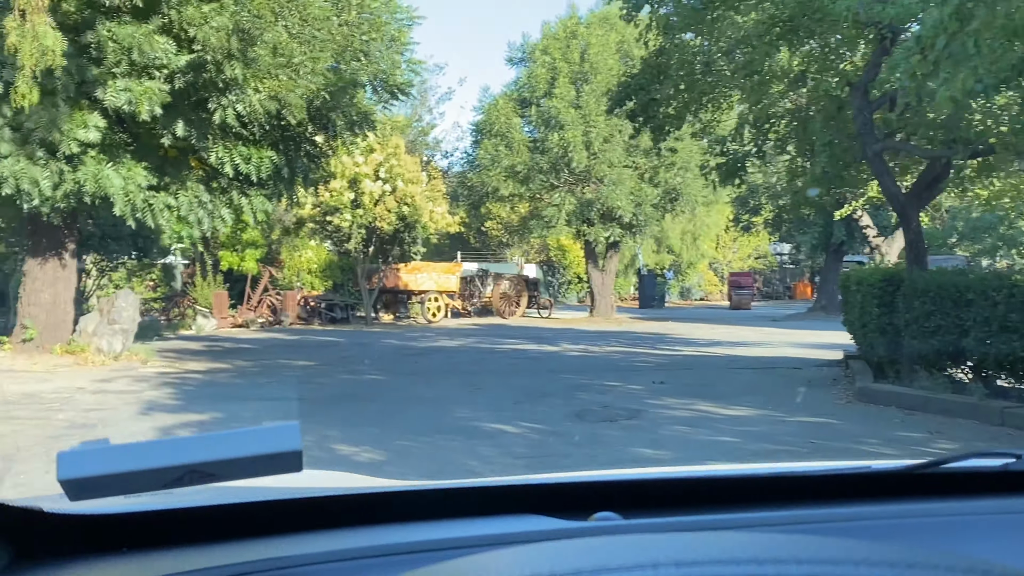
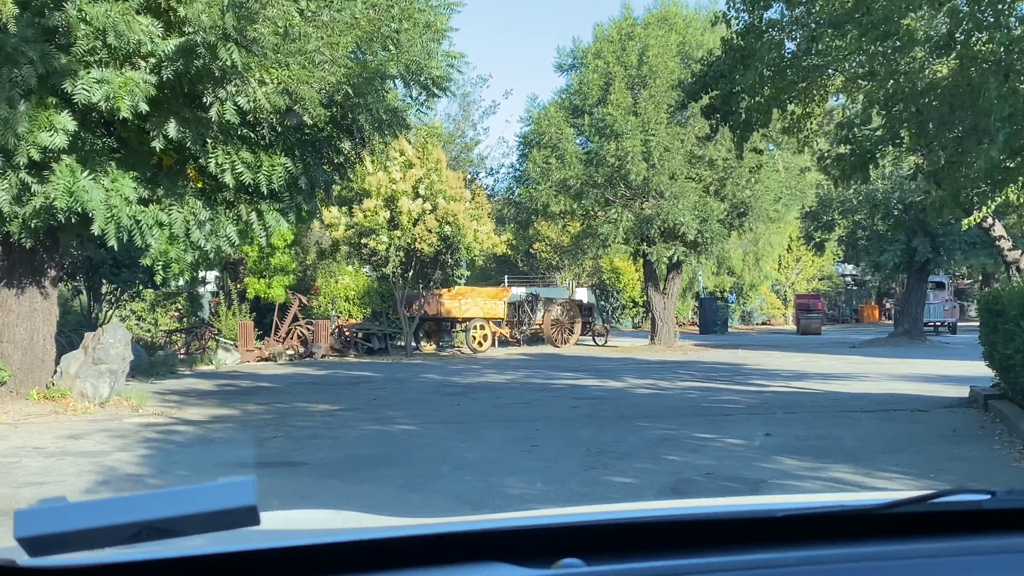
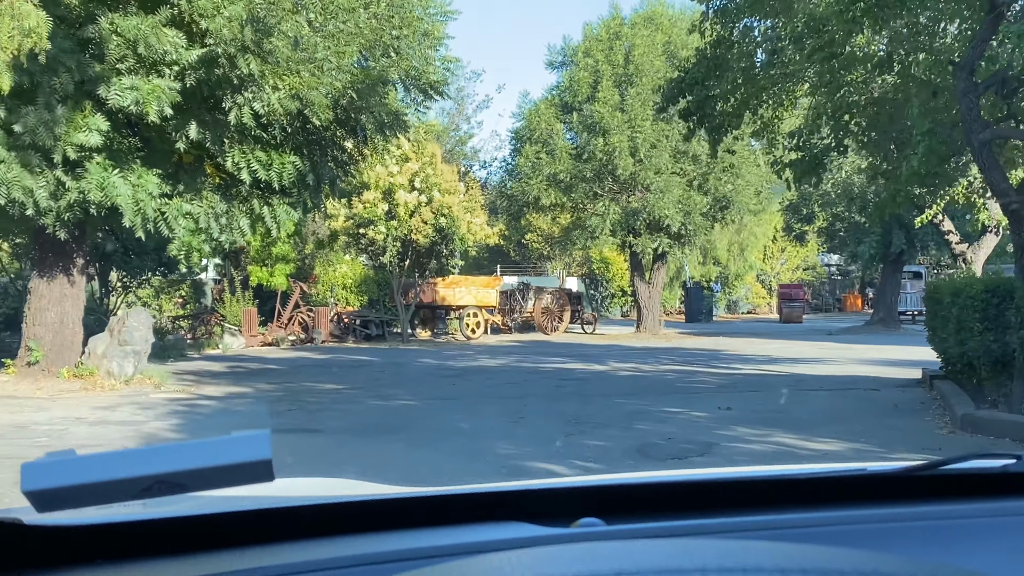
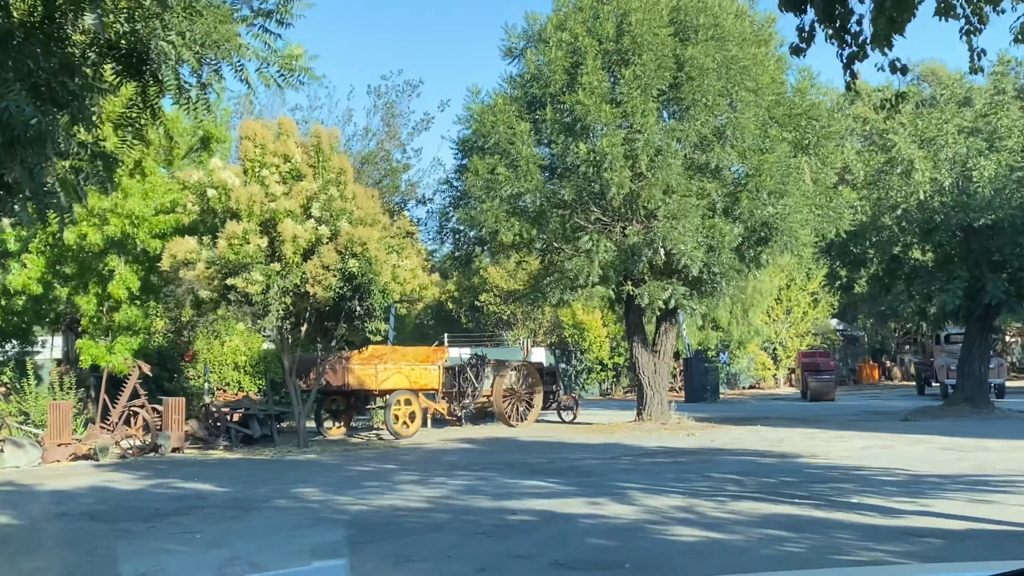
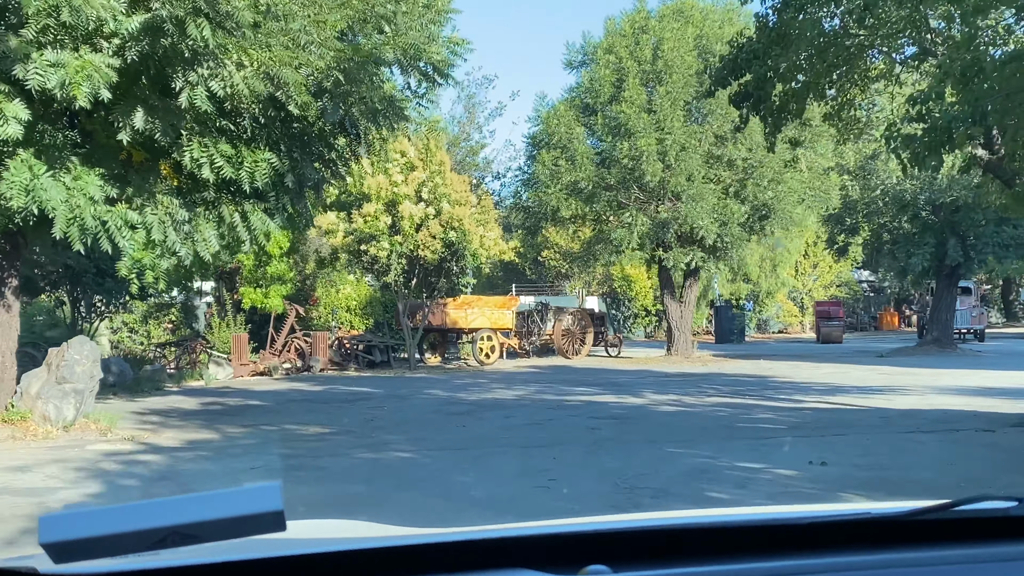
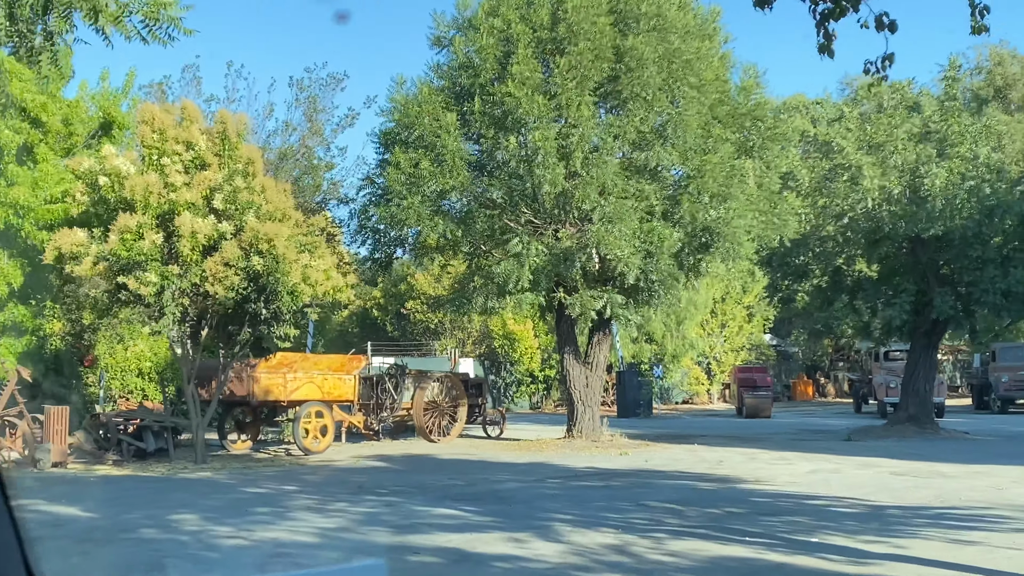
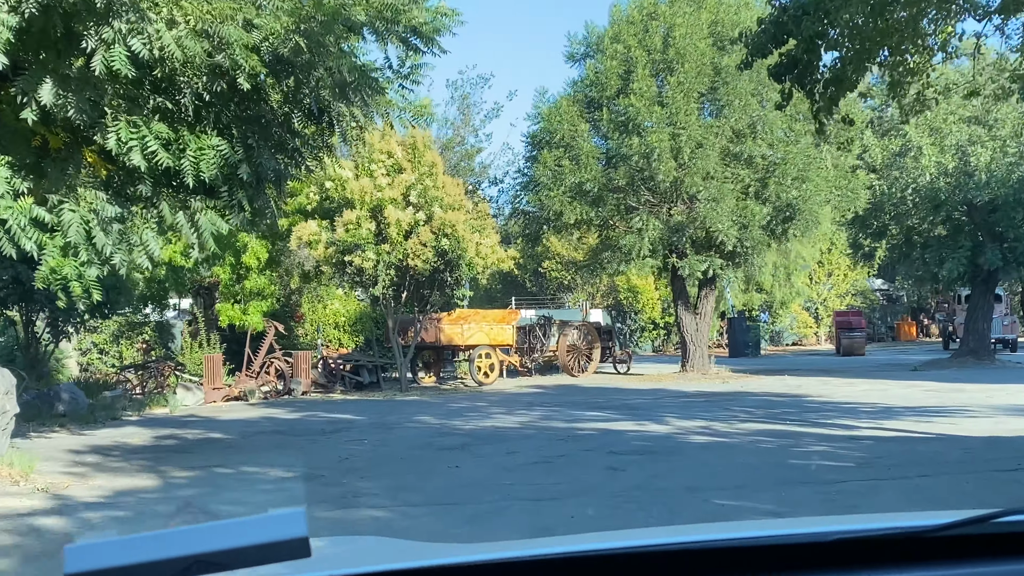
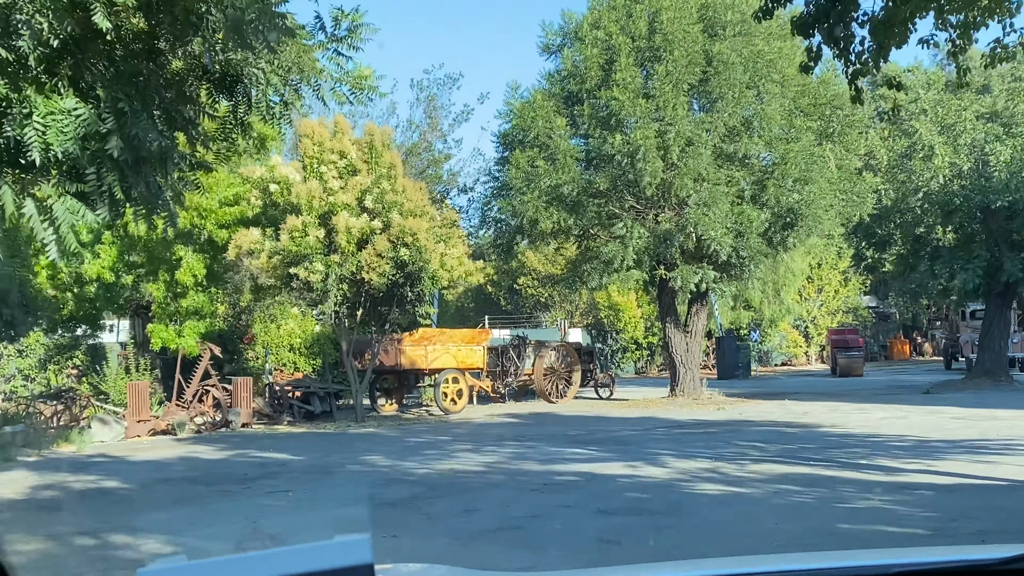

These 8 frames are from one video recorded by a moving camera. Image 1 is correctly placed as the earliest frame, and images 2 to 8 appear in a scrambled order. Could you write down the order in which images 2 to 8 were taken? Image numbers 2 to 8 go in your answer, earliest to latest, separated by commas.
3, 2, 5, 7, 8, 4, 6
